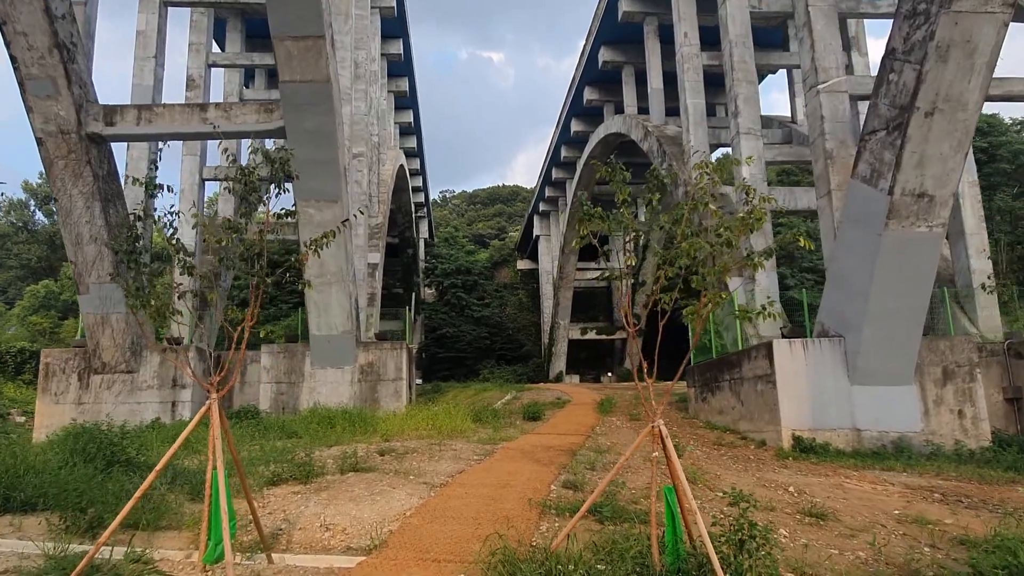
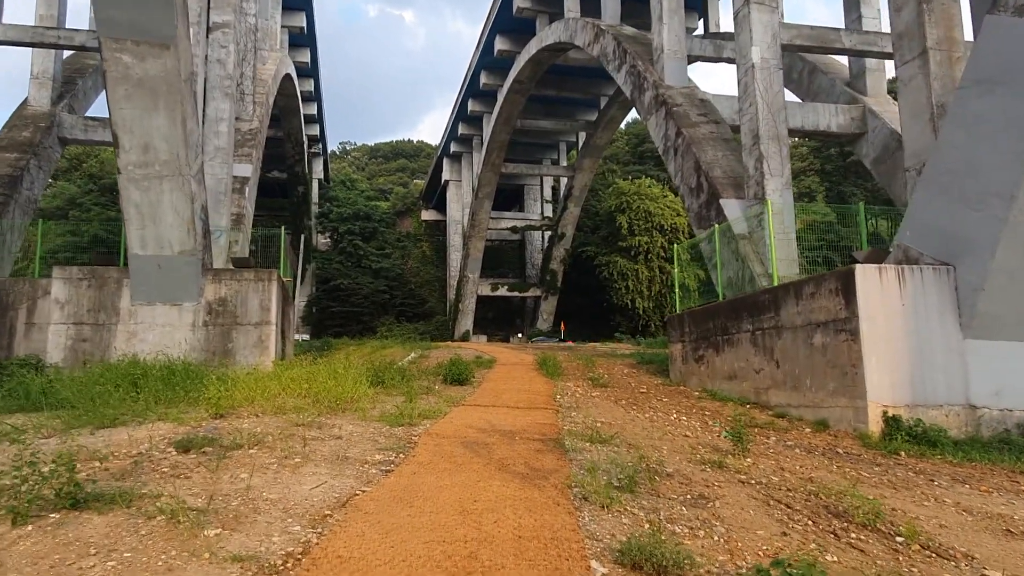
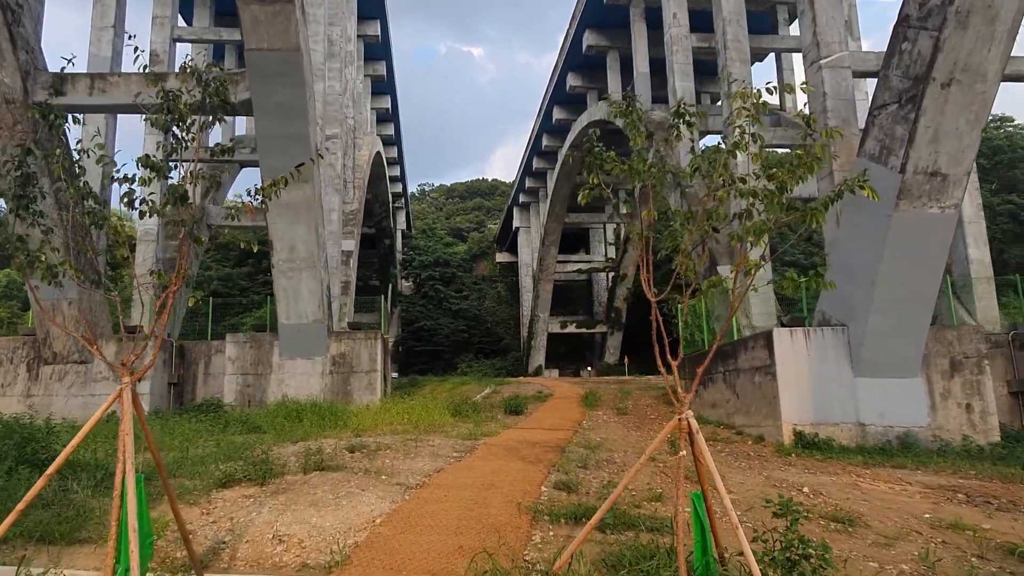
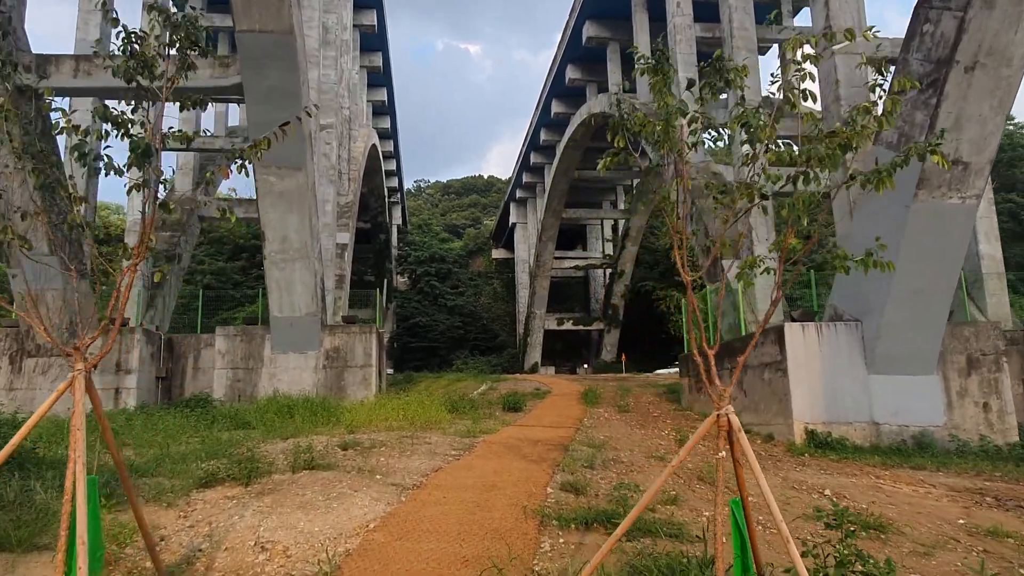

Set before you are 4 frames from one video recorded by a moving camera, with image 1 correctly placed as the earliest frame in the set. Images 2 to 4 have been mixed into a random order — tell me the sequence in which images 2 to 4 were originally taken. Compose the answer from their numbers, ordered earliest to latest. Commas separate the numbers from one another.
3, 4, 2
